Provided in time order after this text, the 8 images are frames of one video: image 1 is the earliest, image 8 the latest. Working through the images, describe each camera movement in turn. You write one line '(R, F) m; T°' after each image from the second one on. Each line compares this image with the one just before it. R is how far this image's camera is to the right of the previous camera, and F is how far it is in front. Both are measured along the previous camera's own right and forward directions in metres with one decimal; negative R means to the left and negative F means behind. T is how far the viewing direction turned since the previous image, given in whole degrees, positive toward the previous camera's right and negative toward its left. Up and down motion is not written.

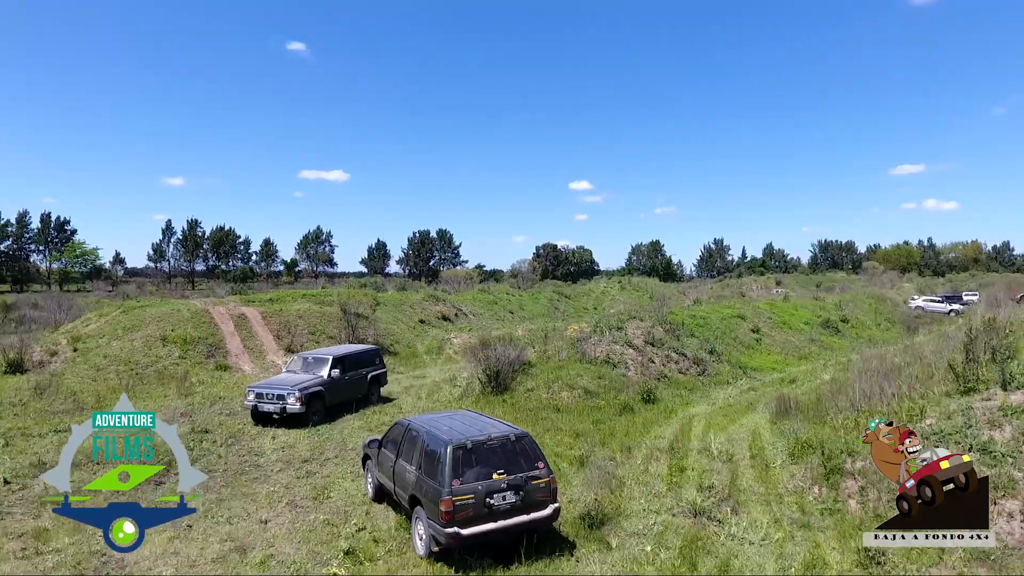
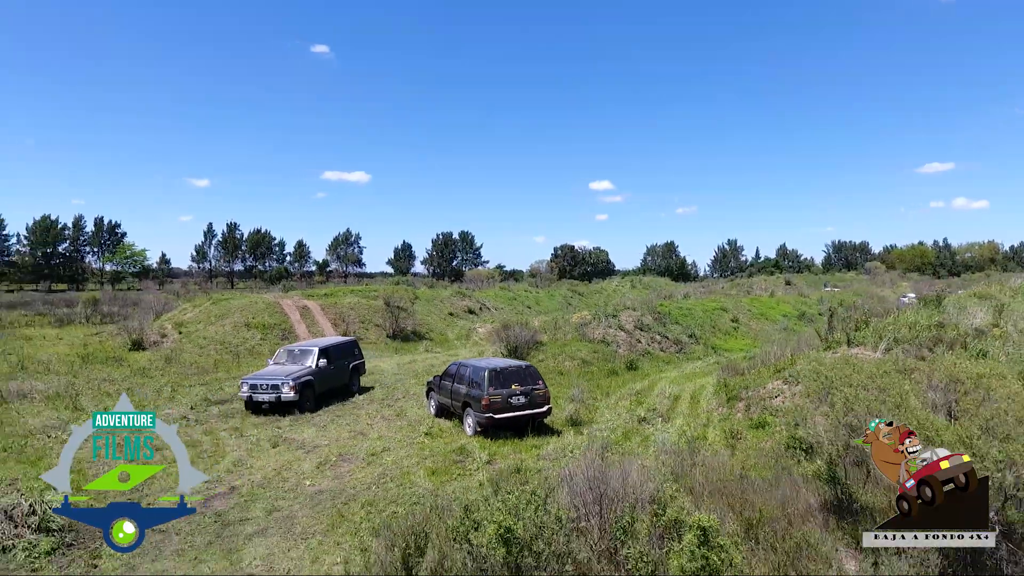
(+0.1, -4.8) m; -2°
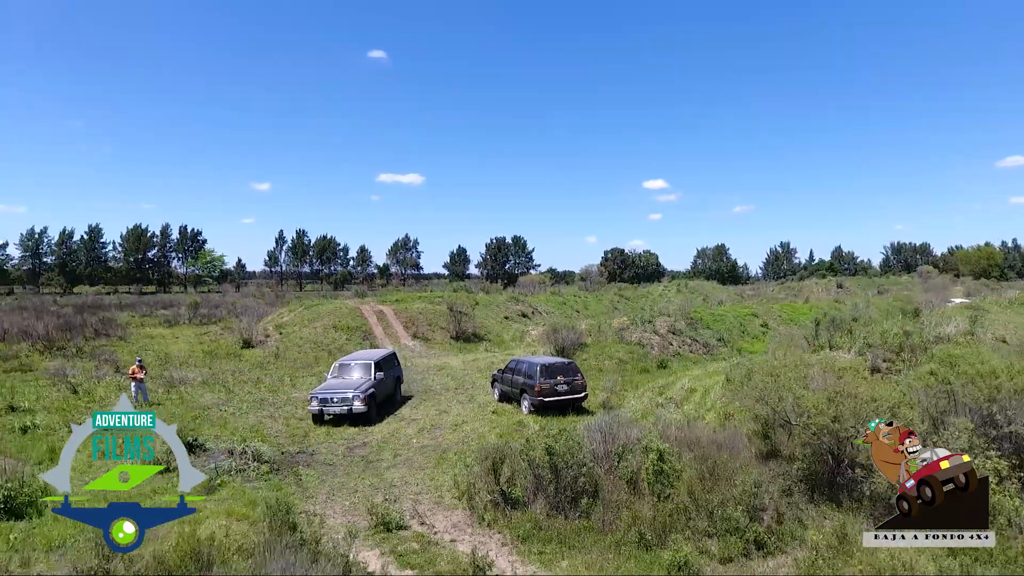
(+0.1, -3.8) m; -4°
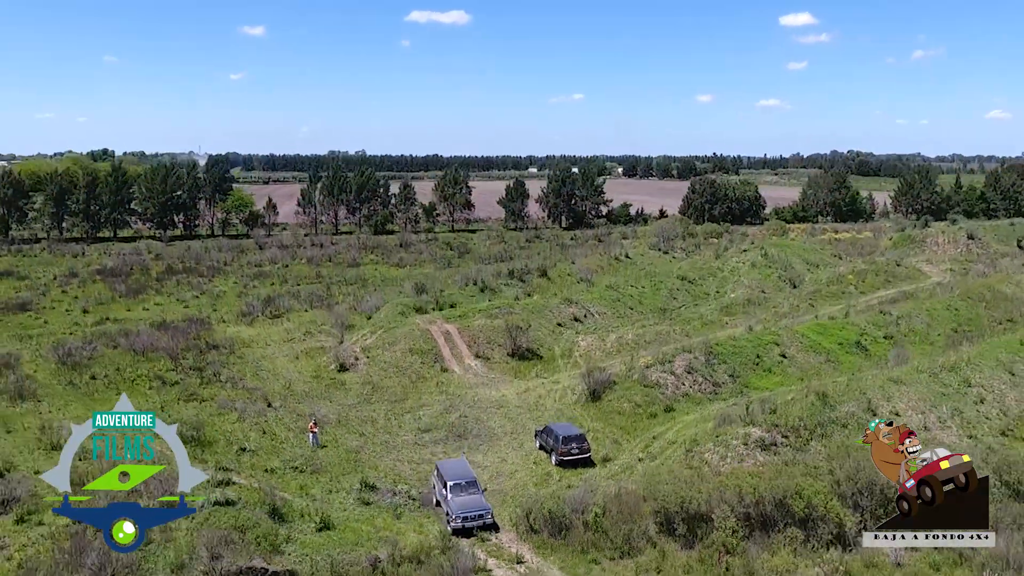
(+0.8, -9.5) m; -5°
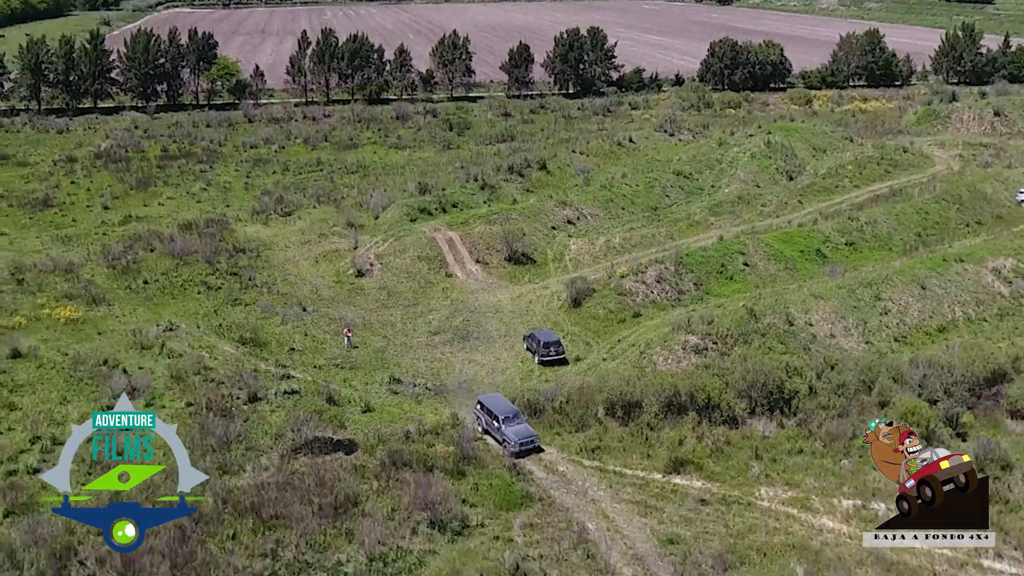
(+0.3, -5.8) m; 0°
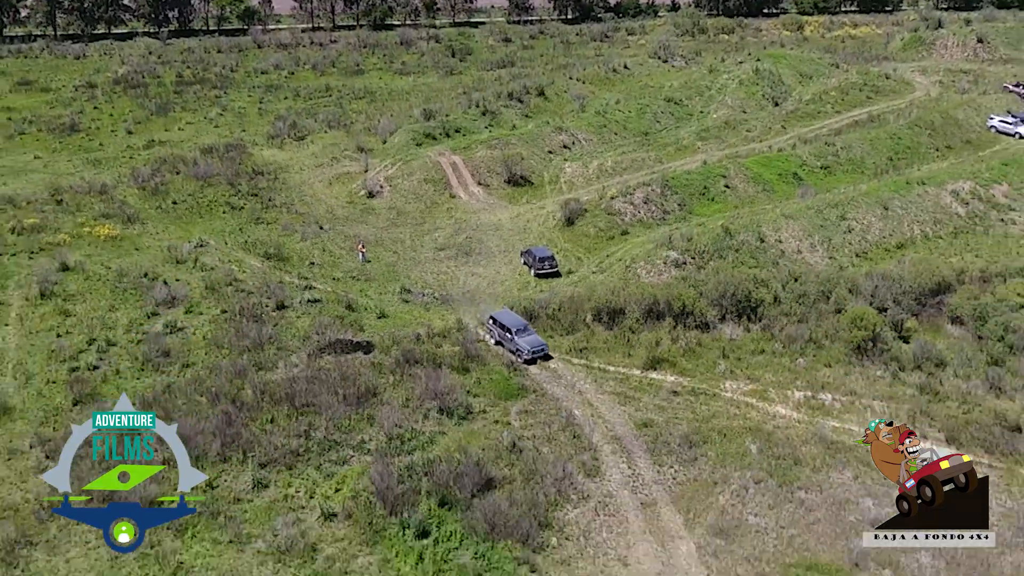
(+0.1, -2.7) m; 0°
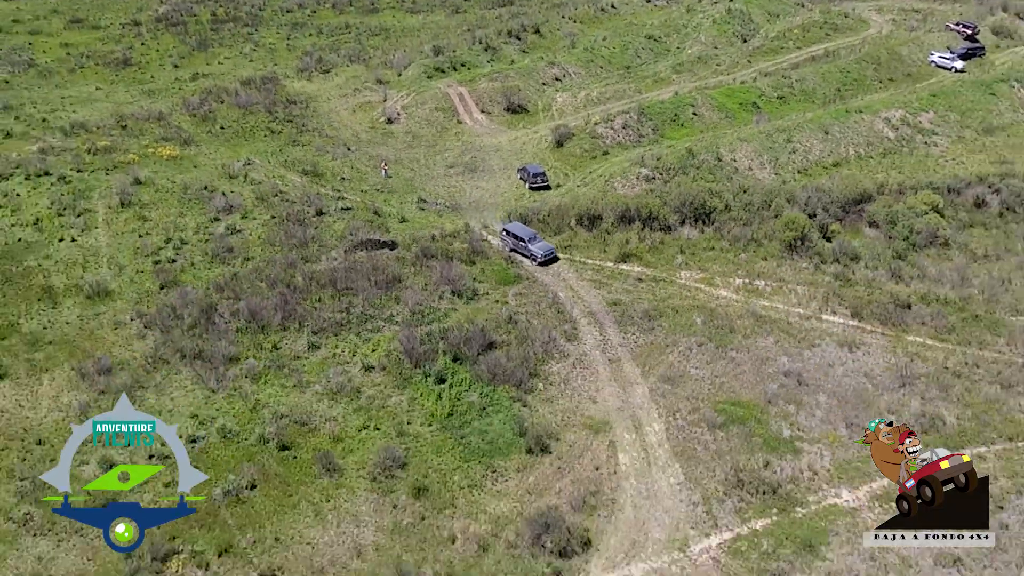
(+0.2, -5.9) m; 0°
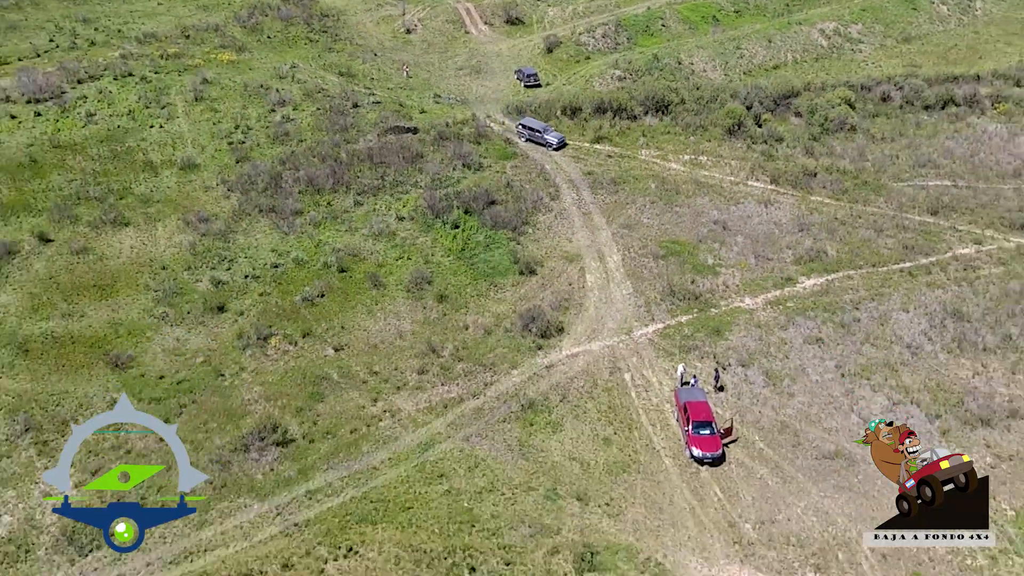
(+0.3, -9.0) m; 0°
